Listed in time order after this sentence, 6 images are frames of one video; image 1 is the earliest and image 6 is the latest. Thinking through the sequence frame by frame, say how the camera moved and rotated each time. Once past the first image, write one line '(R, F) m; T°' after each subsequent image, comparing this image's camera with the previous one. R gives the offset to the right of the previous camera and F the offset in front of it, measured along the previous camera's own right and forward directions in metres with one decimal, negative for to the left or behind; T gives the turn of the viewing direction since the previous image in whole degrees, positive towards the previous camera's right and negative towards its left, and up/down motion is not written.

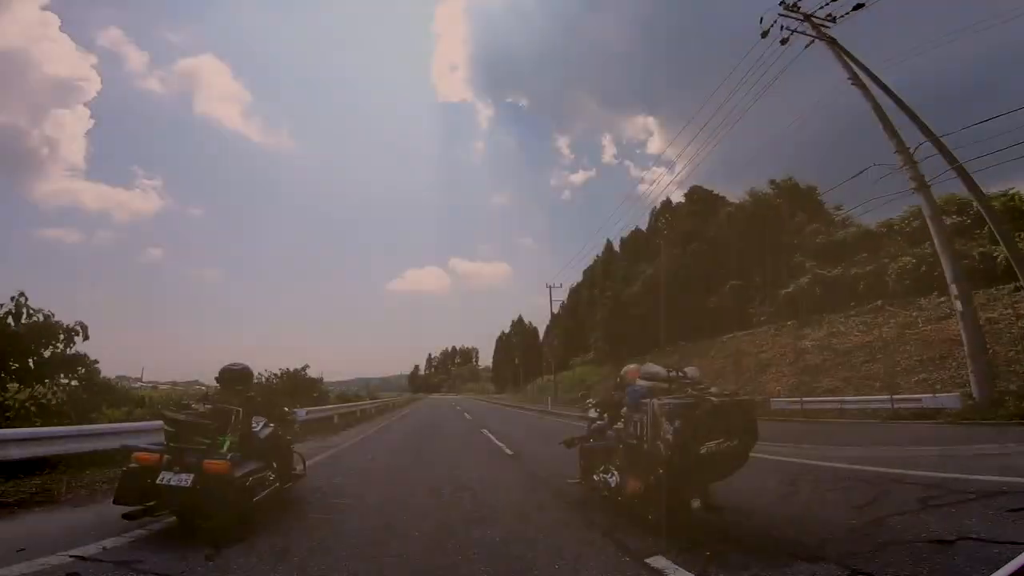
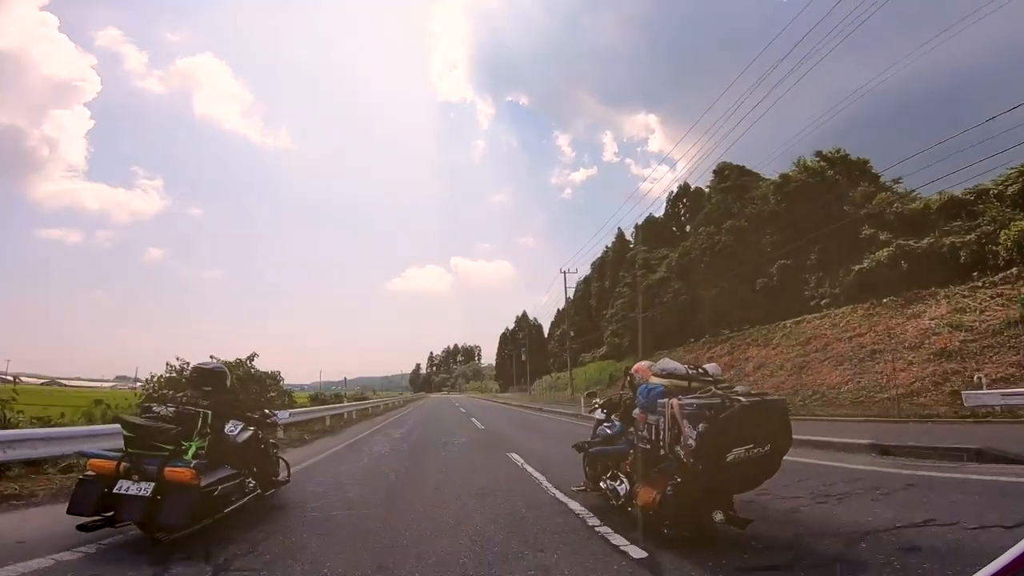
(0.0, +0.7) m; 0°
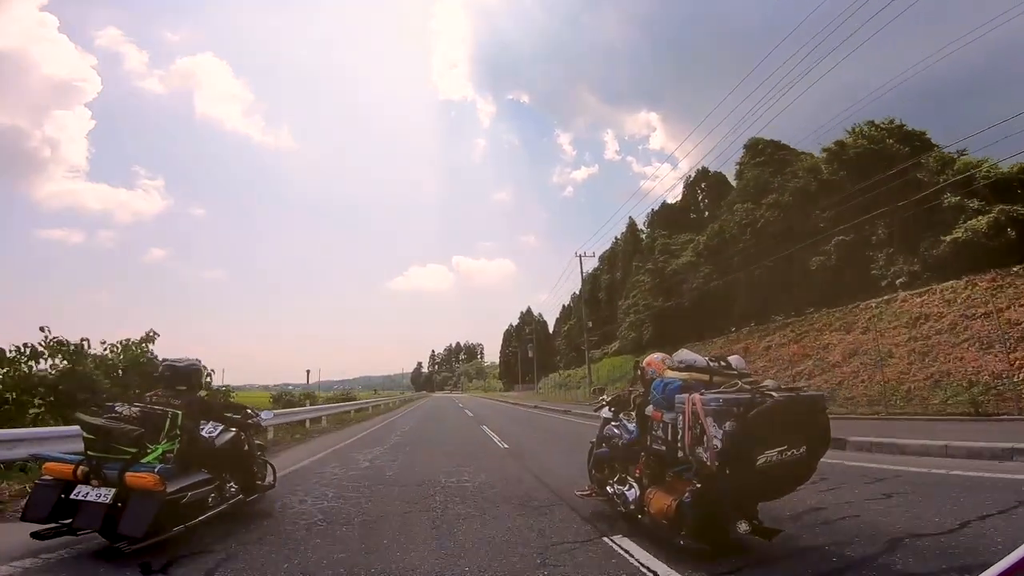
(0.0, +0.6) m; 0°
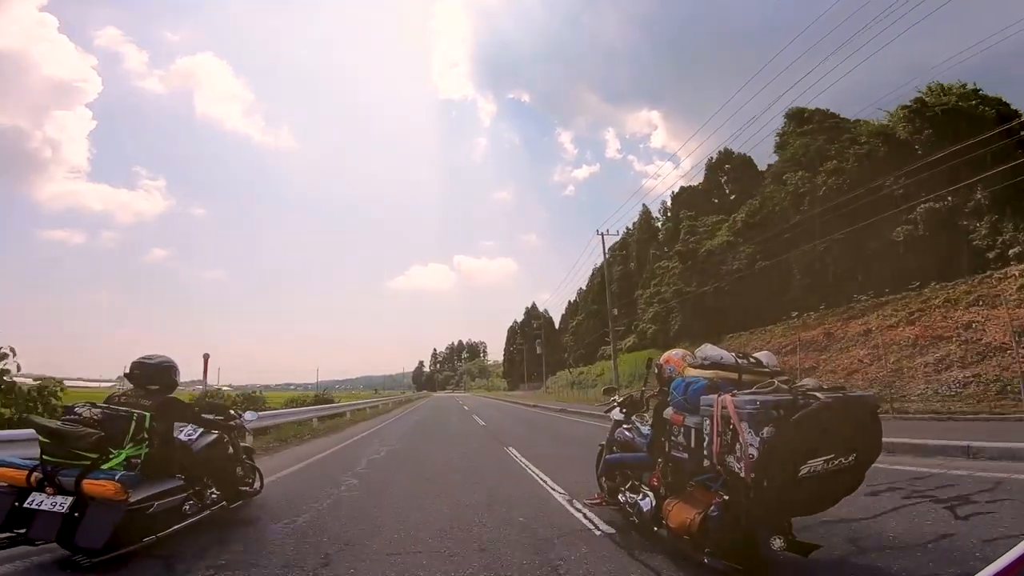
(0.0, +0.6) m; 0°
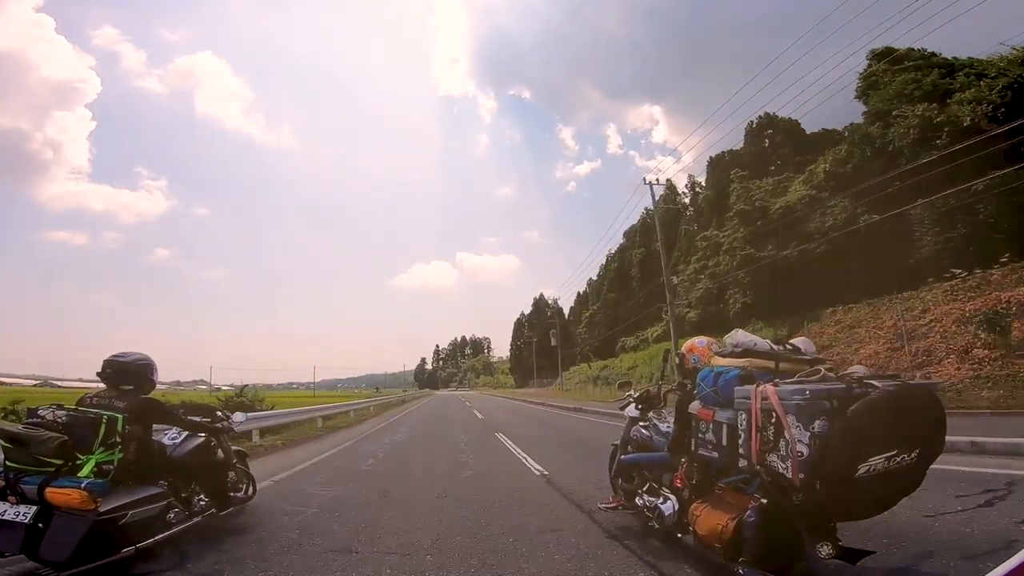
(0.0, +0.5) m; 0°
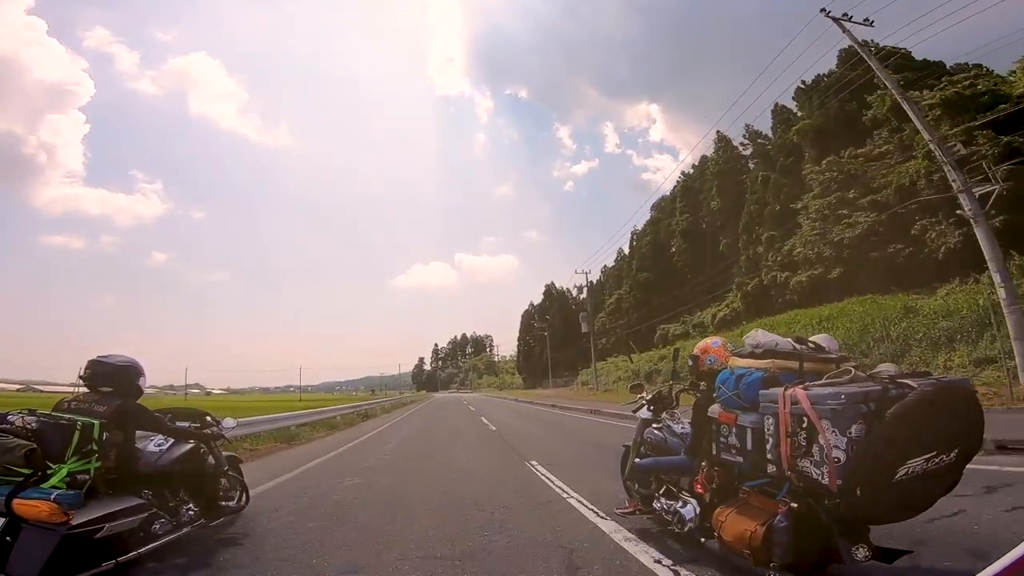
(0.0, +0.3) m; 0°
